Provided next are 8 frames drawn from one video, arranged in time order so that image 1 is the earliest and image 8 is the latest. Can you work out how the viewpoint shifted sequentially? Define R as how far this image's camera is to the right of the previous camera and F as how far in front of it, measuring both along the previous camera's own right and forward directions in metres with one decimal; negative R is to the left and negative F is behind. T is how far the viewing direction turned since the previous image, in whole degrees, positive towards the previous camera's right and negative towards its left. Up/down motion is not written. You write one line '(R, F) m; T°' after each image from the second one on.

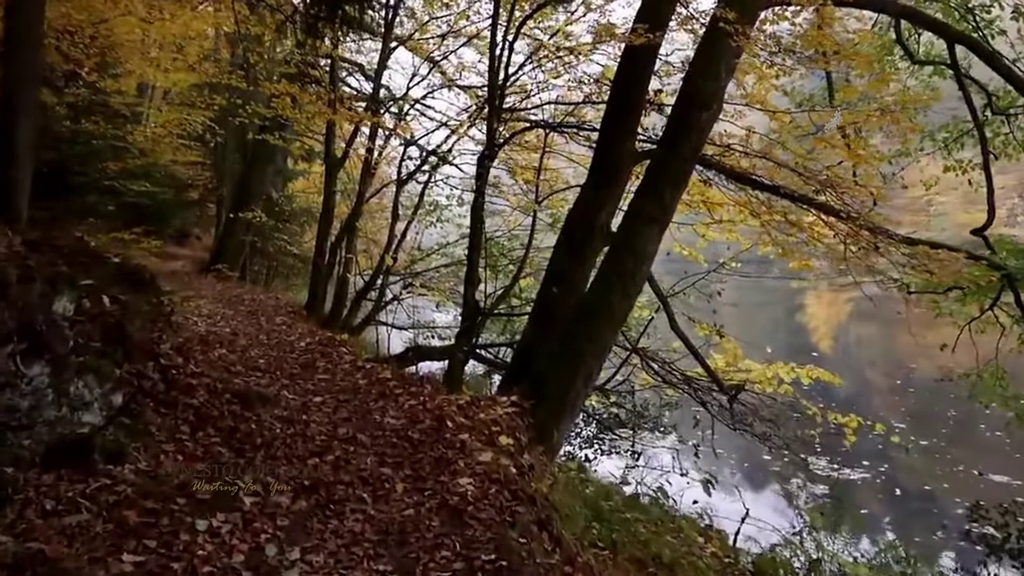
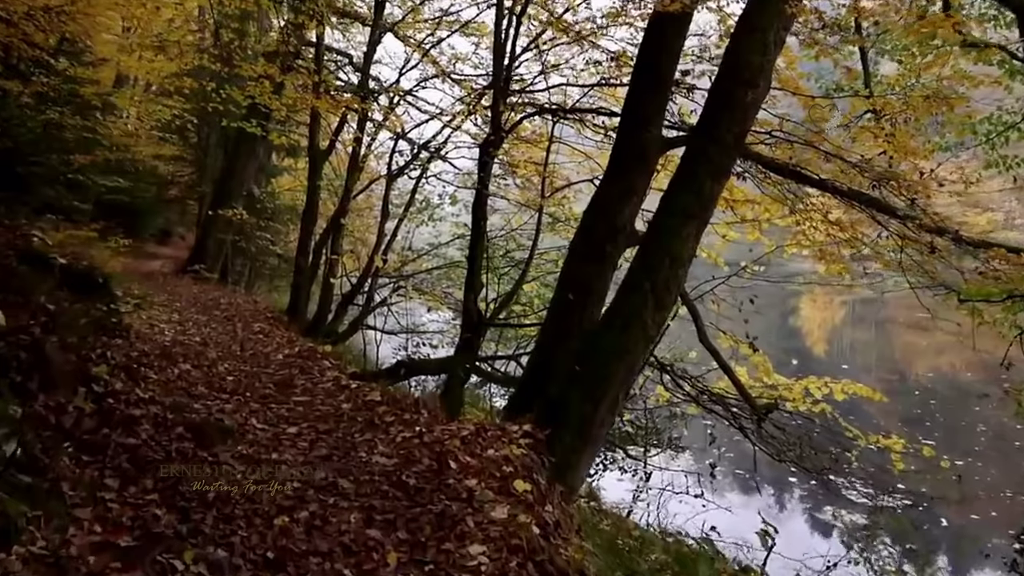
(-0.2, +1.0) m; +1°
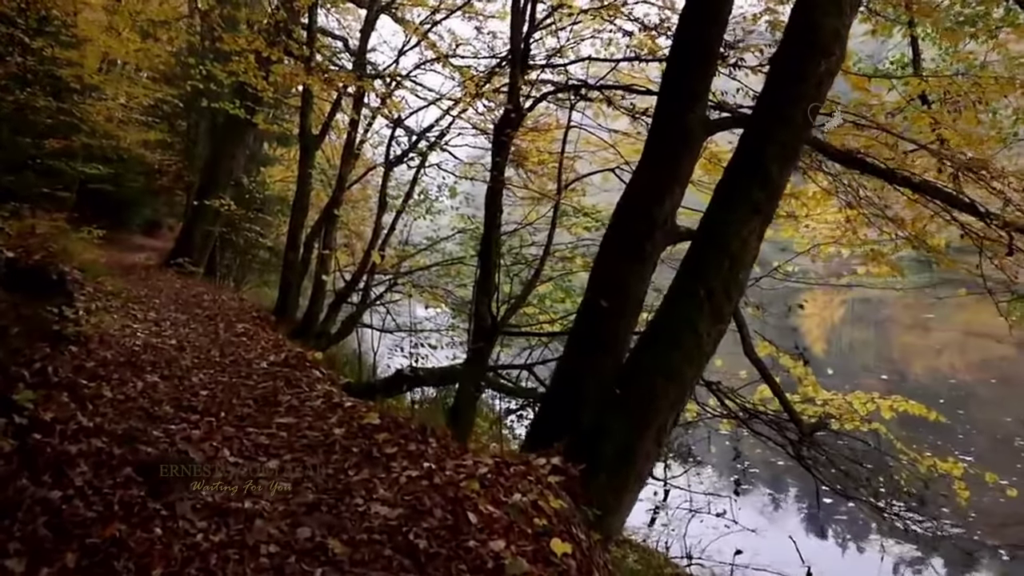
(-0.2, +1.0) m; 0°
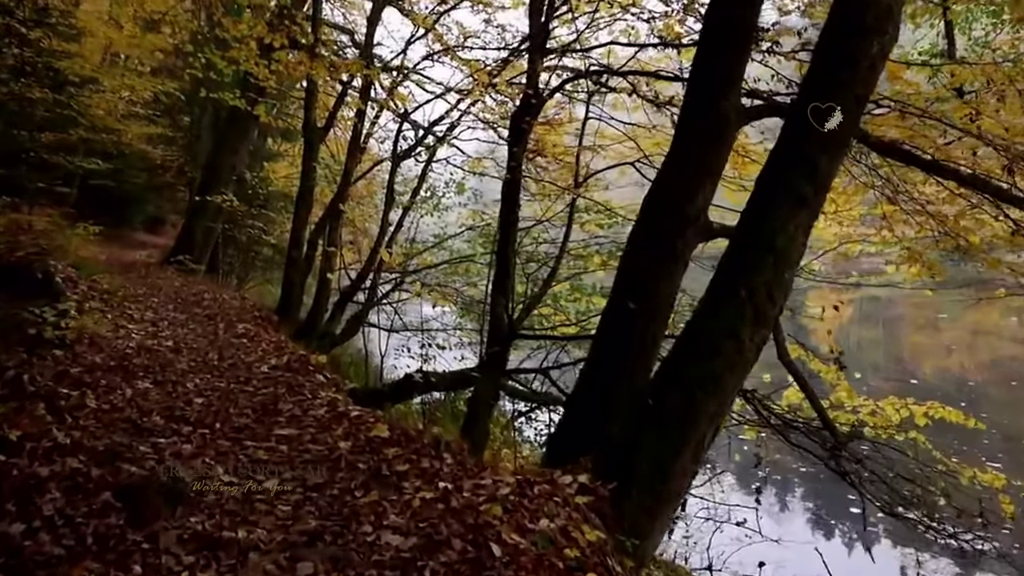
(-0.1, +0.4) m; 0°
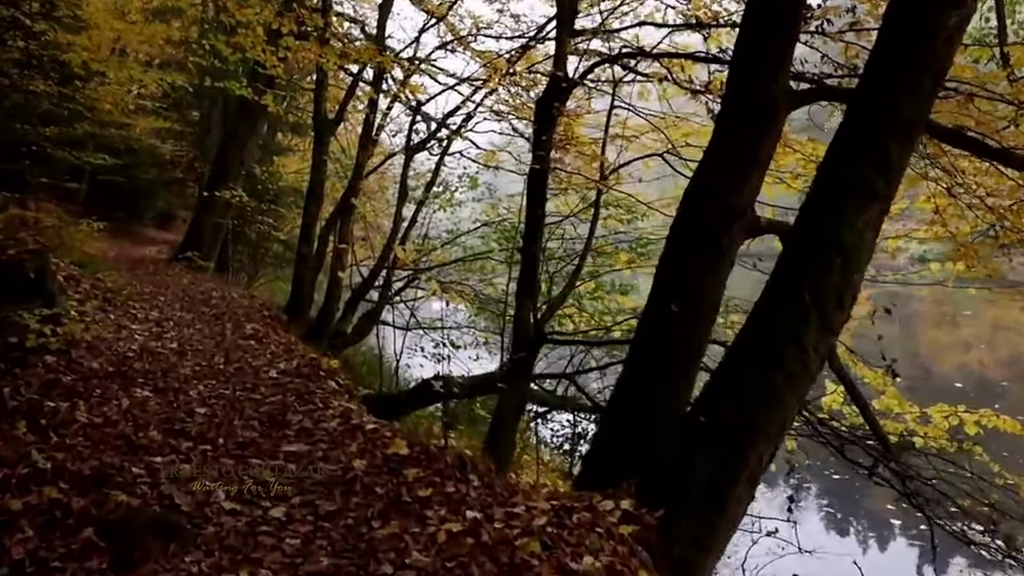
(-0.1, +0.4) m; -1°
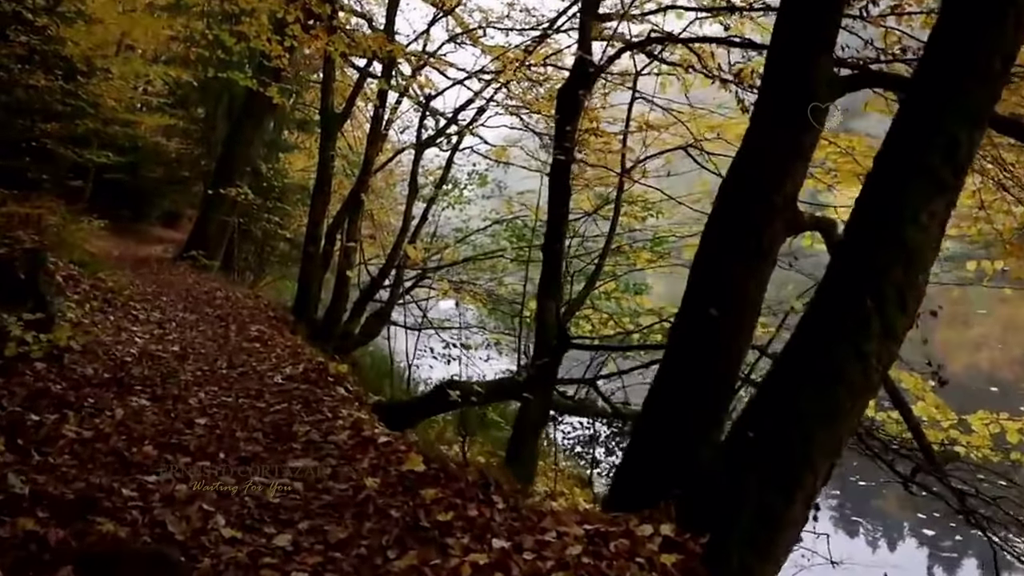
(-0.1, +0.4) m; 0°
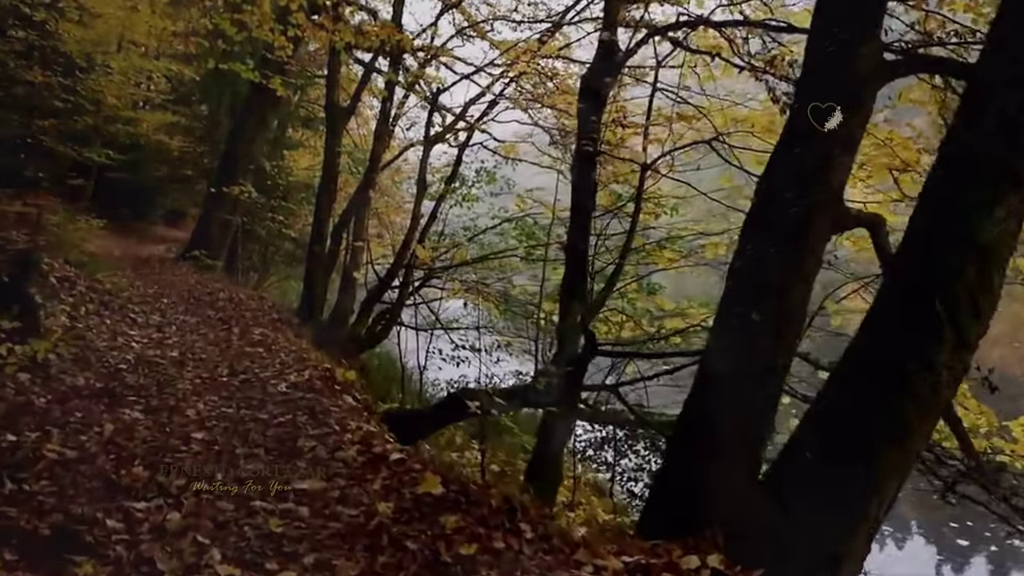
(-0.1, +0.4) m; 0°
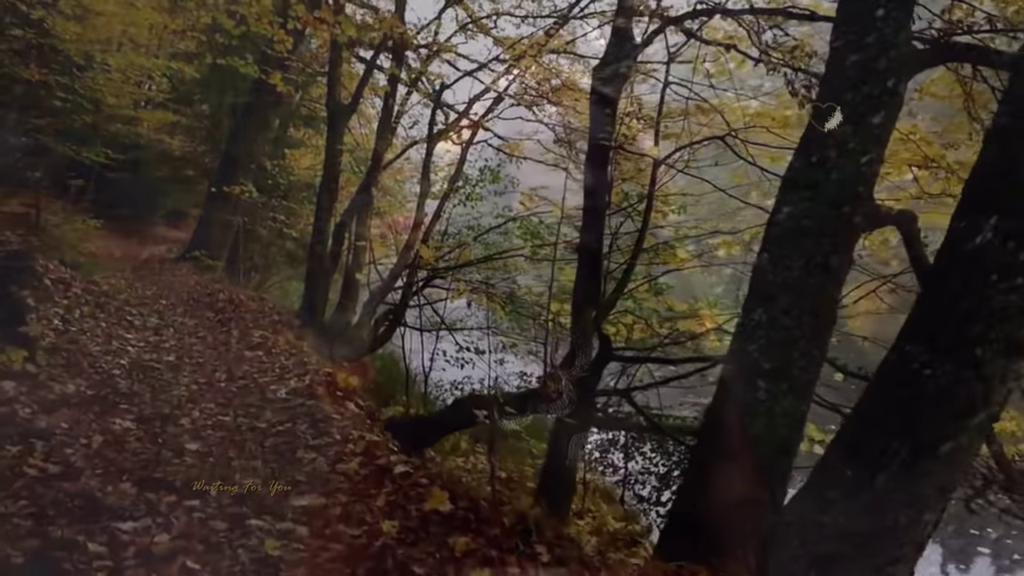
(0.0, +0.2) m; 0°
